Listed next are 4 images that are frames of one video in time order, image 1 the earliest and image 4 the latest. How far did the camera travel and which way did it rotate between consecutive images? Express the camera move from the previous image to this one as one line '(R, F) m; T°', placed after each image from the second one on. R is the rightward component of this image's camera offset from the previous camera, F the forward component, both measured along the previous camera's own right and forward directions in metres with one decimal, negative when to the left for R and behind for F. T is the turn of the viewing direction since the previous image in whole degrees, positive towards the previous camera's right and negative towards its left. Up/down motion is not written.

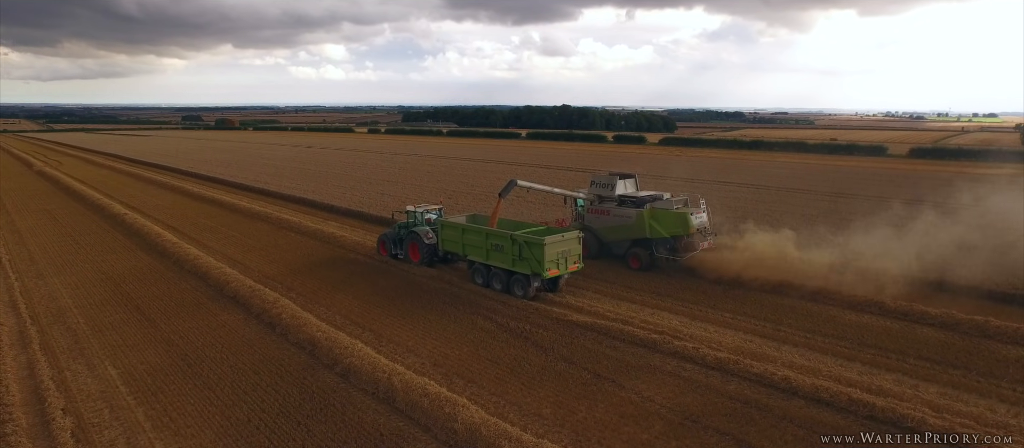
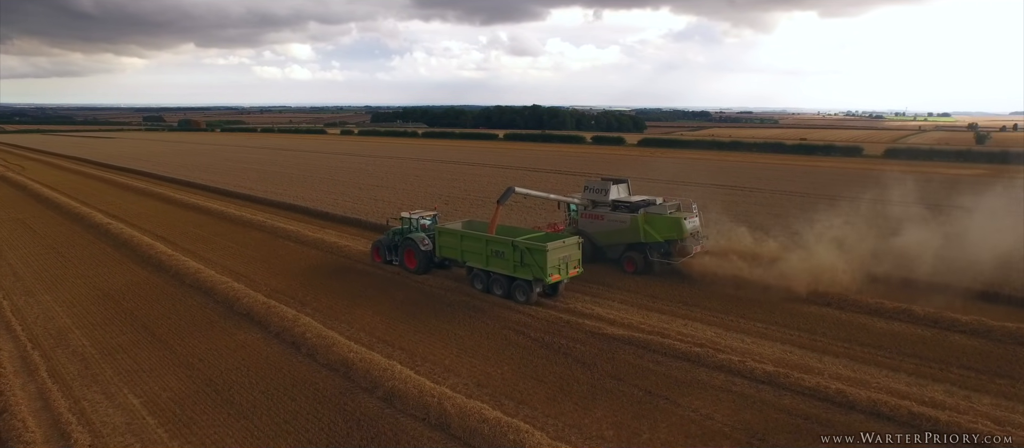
(-1.1, +0.4) m; +3°
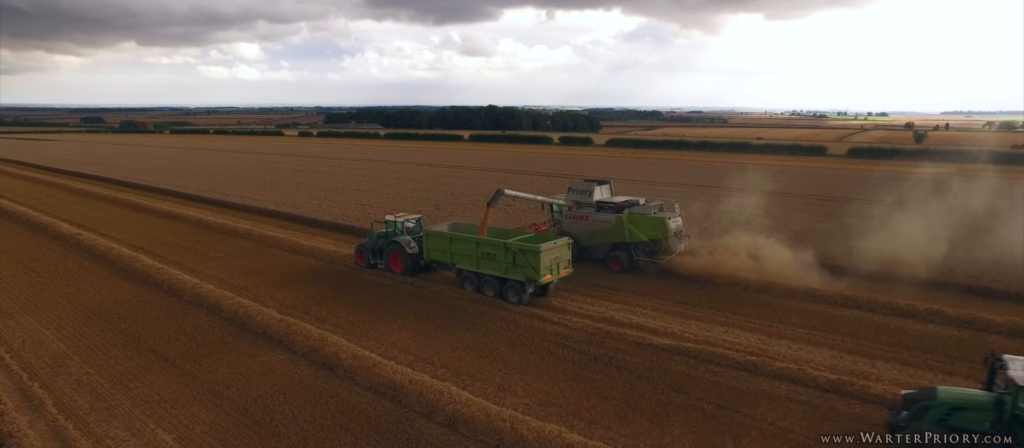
(-1.4, +0.6) m; +4°
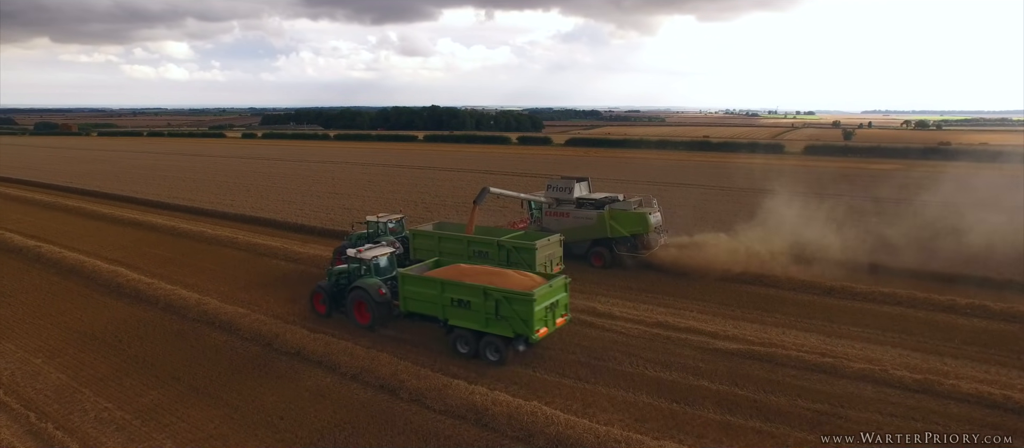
(-1.9, +0.8) m; +5°
